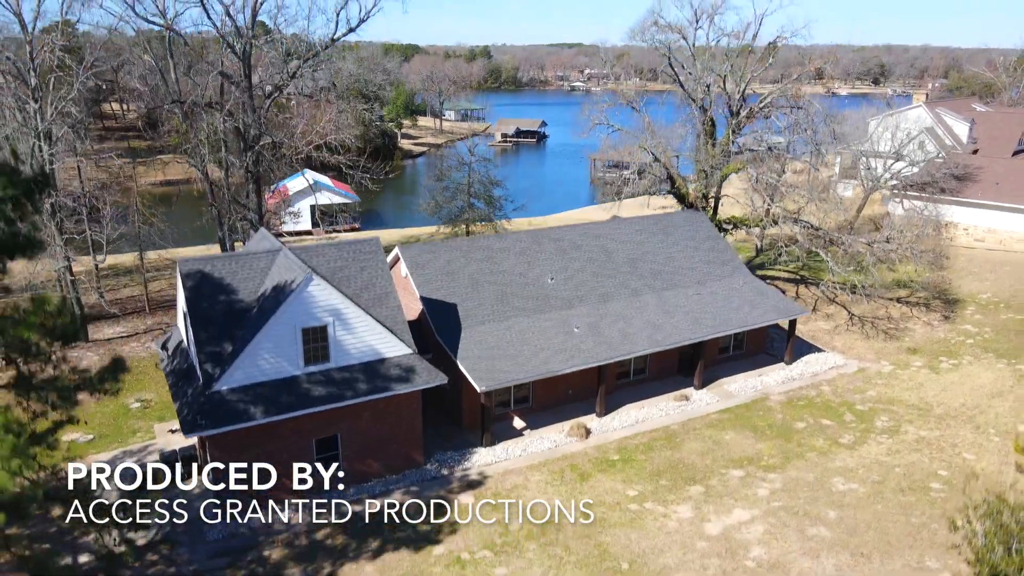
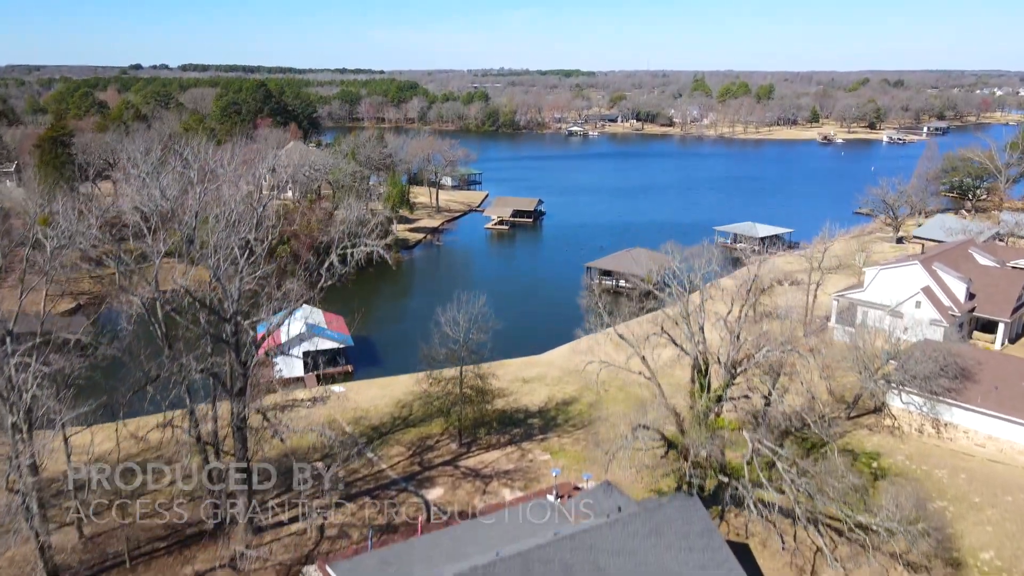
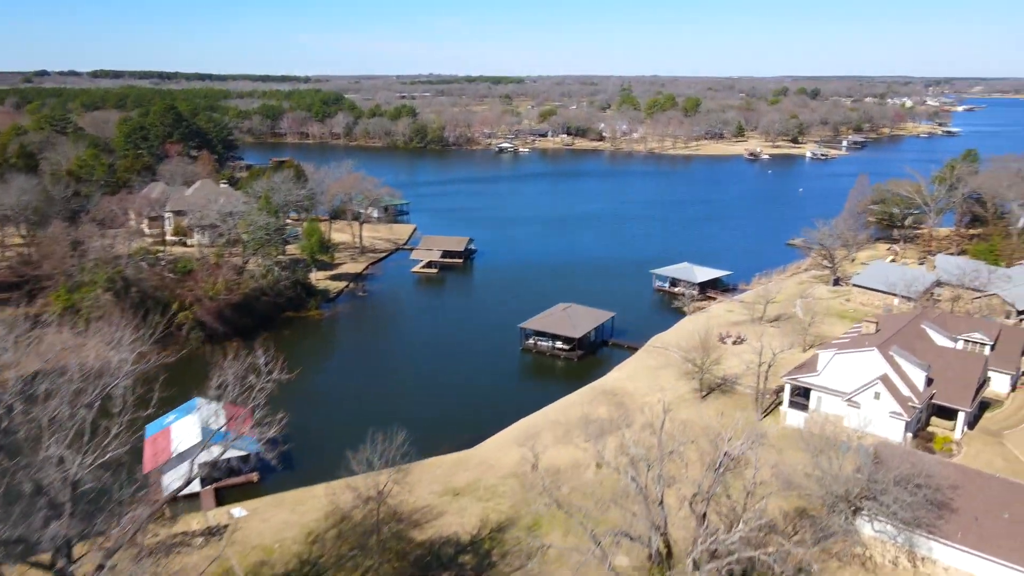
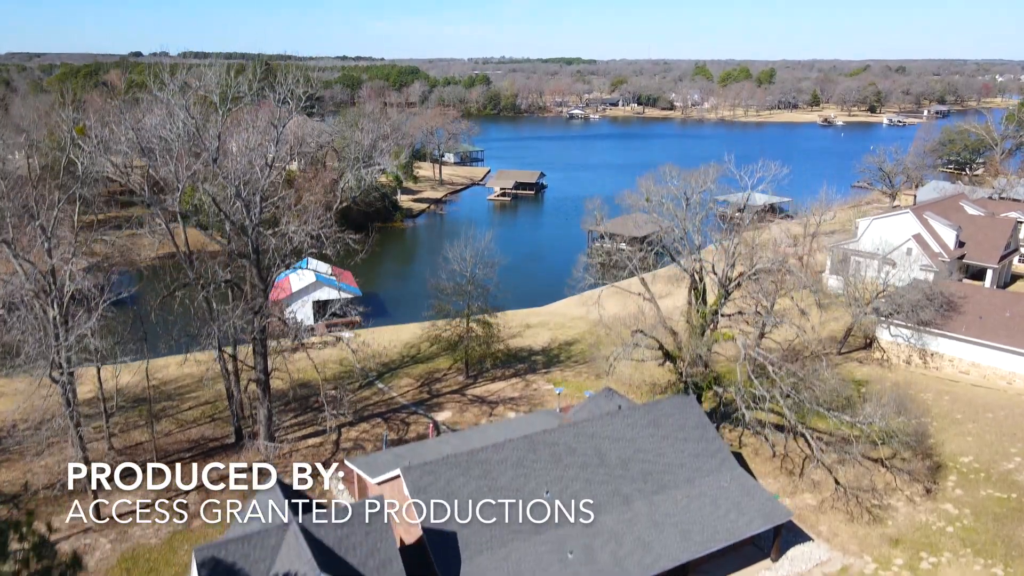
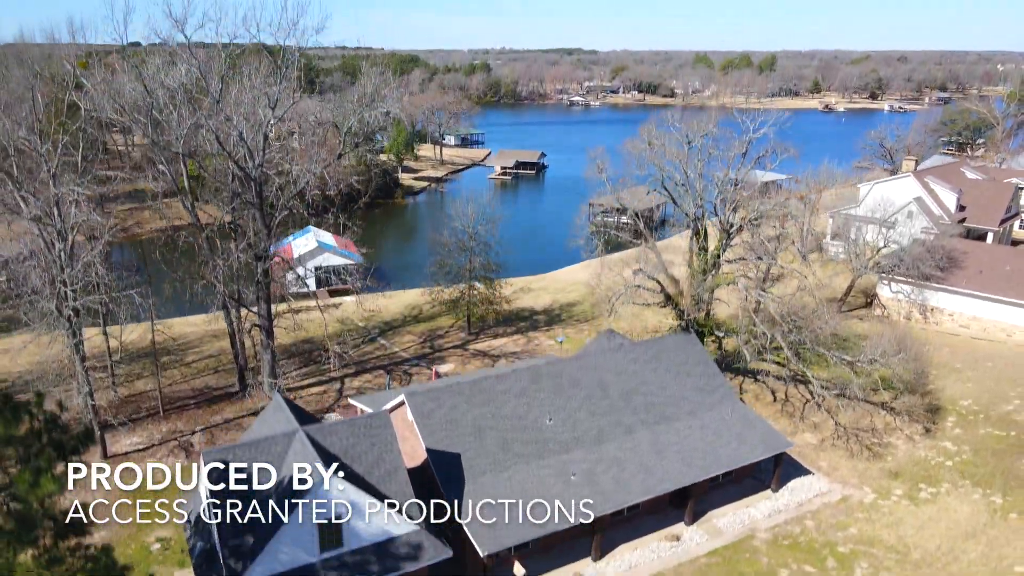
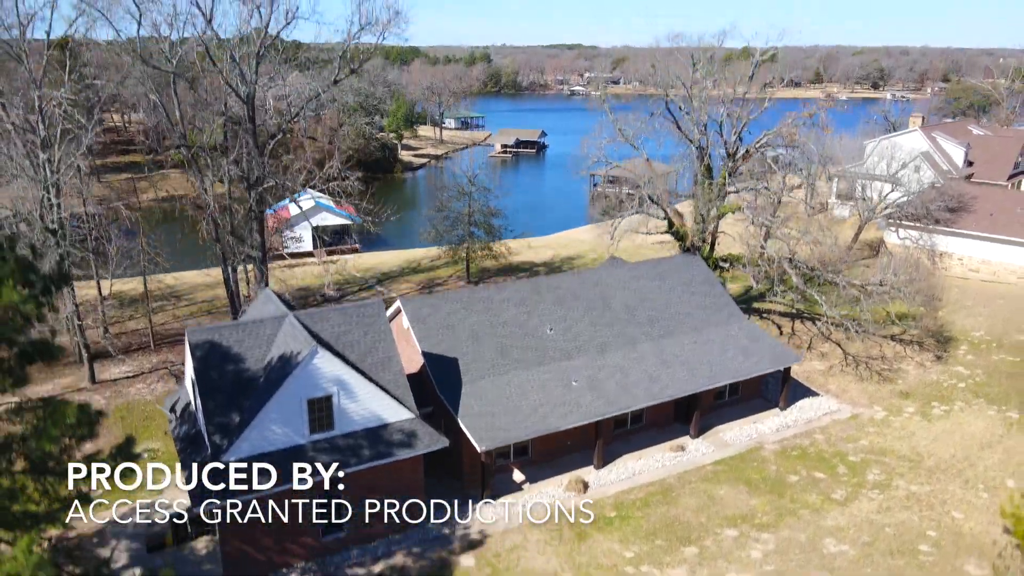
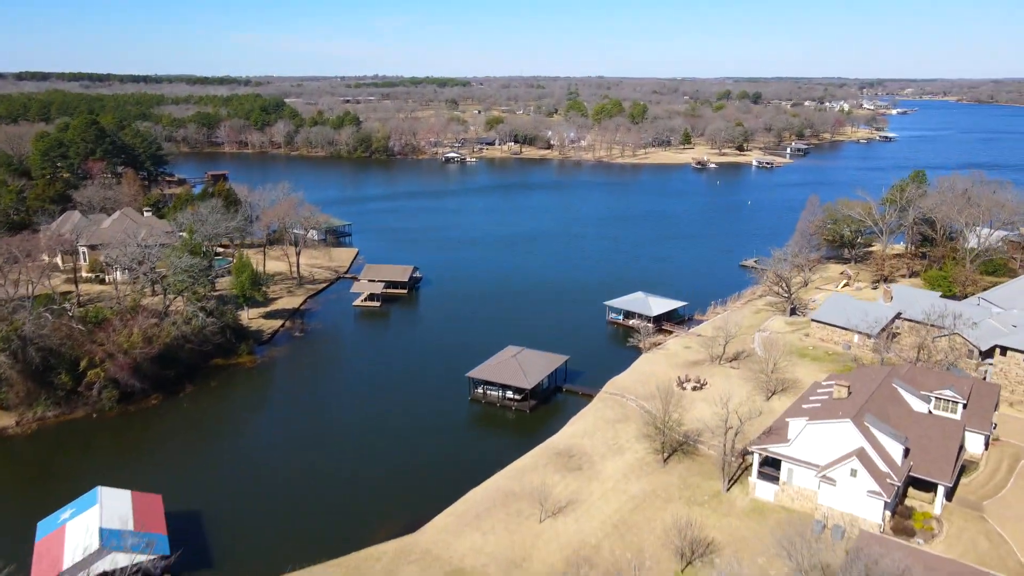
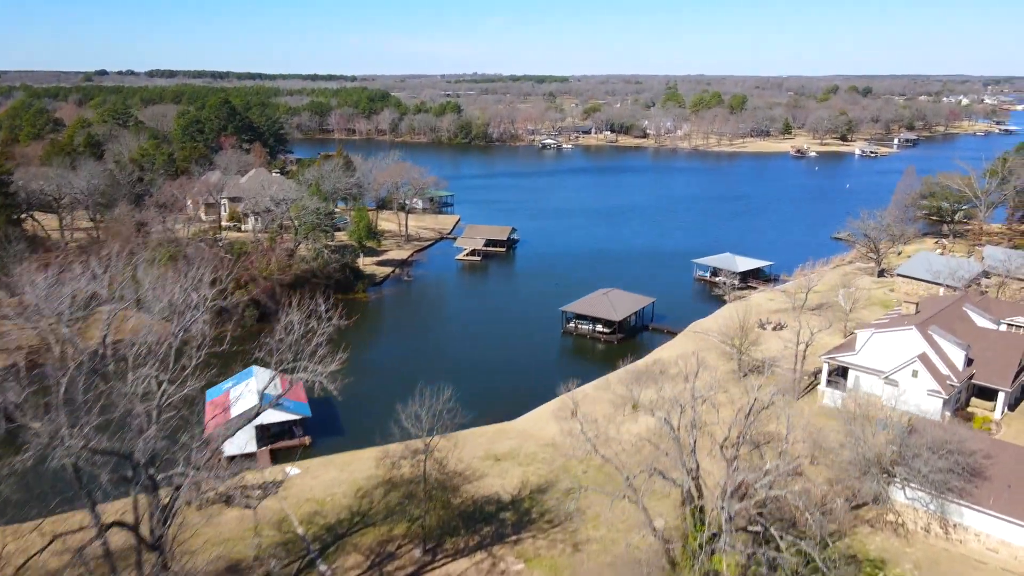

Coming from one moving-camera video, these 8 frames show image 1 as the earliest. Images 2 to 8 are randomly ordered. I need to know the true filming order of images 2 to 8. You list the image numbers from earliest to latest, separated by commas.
6, 5, 4, 2, 8, 3, 7
